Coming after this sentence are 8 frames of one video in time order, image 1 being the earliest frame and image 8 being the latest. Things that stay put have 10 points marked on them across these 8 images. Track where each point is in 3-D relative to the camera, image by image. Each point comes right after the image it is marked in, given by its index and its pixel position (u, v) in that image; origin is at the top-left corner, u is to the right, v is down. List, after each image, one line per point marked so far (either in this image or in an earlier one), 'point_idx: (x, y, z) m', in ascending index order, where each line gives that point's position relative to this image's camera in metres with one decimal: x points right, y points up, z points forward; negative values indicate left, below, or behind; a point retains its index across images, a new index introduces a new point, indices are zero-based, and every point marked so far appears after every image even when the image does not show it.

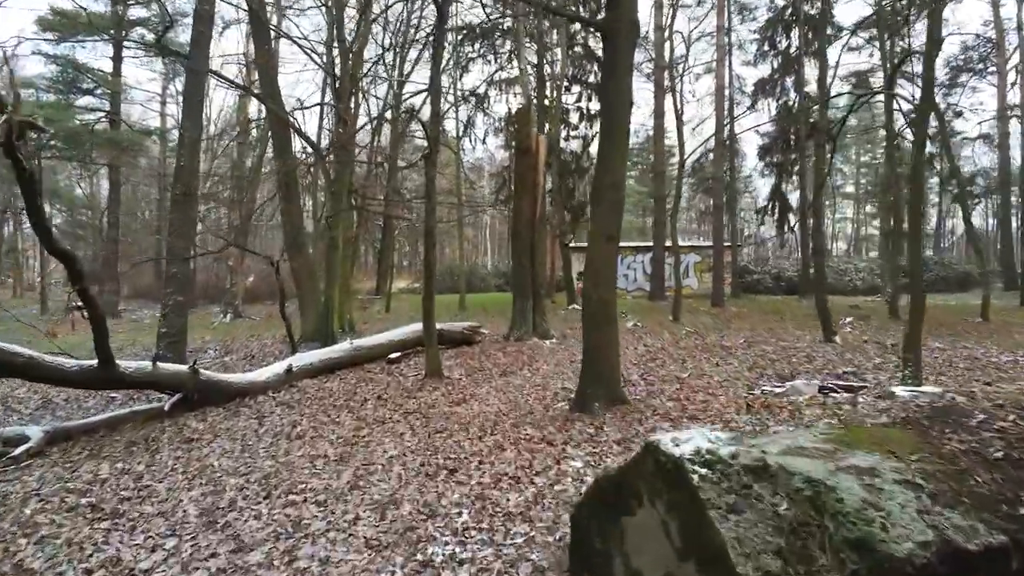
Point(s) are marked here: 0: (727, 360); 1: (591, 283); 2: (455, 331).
0: (+3.0, -1.0, +10.1) m
1: (+0.7, 0.0, +6.0) m
2: (-0.9, -0.7, +12.2) m
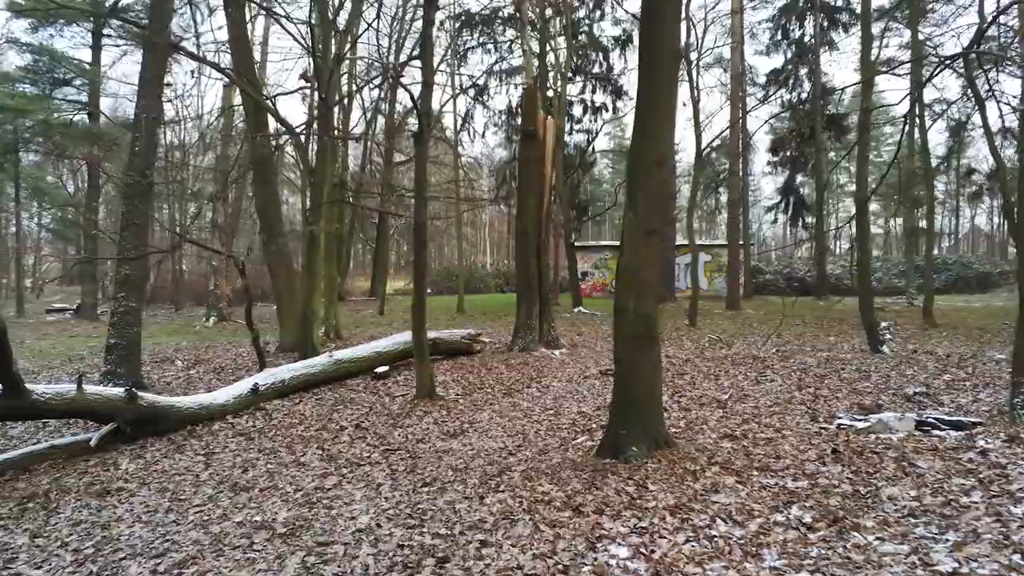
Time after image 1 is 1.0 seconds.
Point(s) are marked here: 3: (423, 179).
0: (+3.0, -1.0, +8.7) m
1: (+0.7, 0.0, +4.6) m
2: (-0.9, -0.8, +10.8) m
3: (-0.9, +1.1, +7.6) m
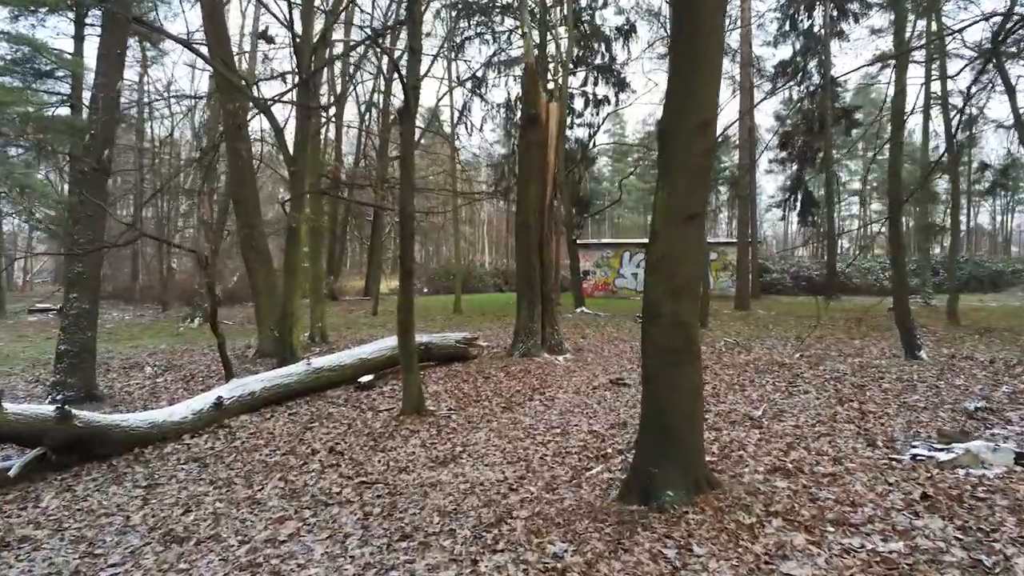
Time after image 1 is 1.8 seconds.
0: (+3.0, -1.0, +7.8) m
1: (+0.7, 0.0, +3.7) m
2: (-0.9, -0.8, +9.8) m
3: (-0.9, +1.1, +6.6) m
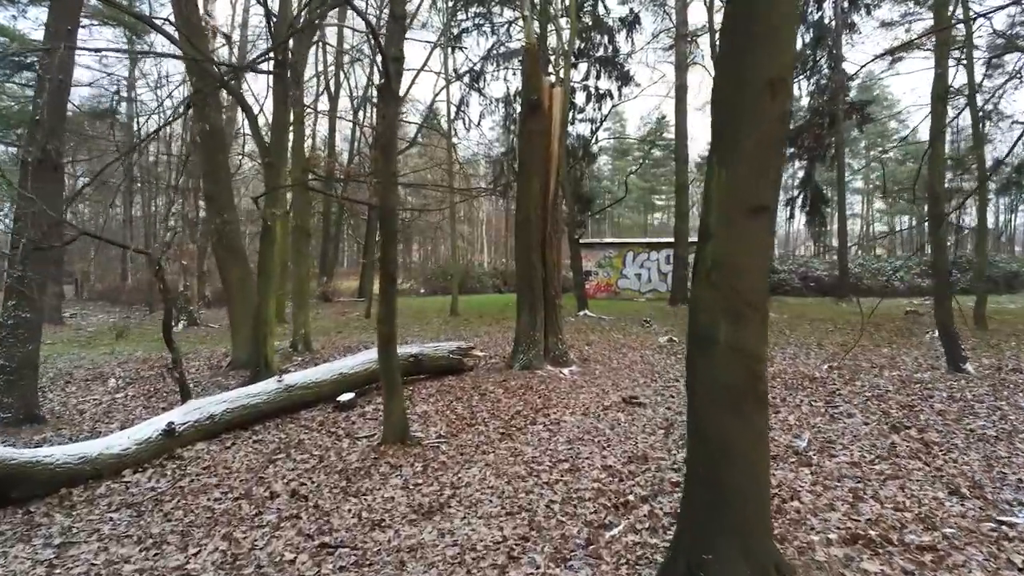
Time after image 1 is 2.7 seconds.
0: (+3.0, -1.1, +6.8) m
1: (+0.7, -0.1, +2.7) m
2: (-0.9, -0.8, +8.8) m
3: (-0.9, +1.0, +5.6) m
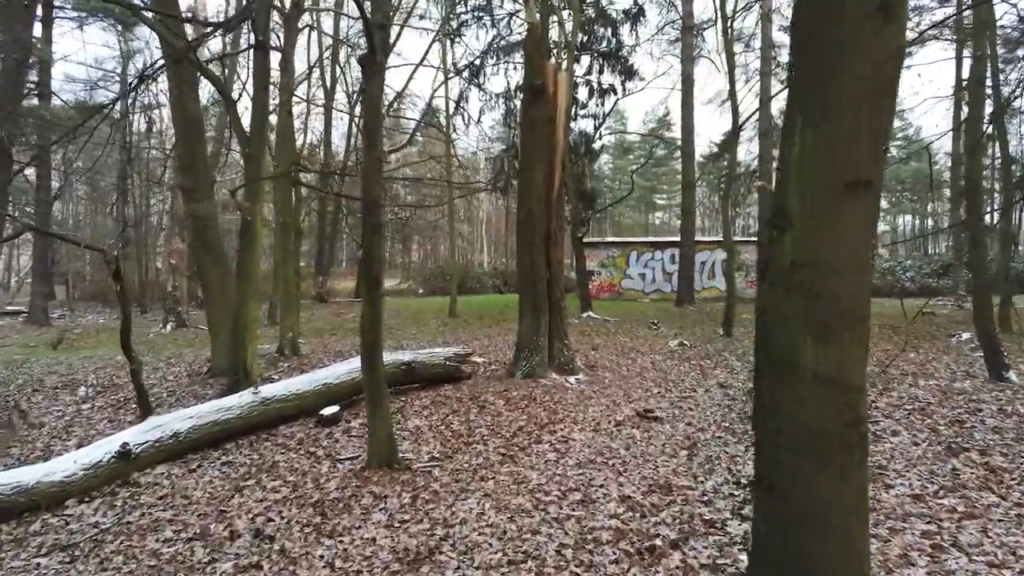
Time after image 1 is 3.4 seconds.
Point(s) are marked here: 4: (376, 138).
0: (+3.0, -1.1, +6.1) m
1: (+0.7, -0.1, +1.9) m
2: (-0.9, -0.8, +8.1) m
3: (-0.9, +1.0, +4.9) m
4: (-0.9, +1.0, +4.9) m
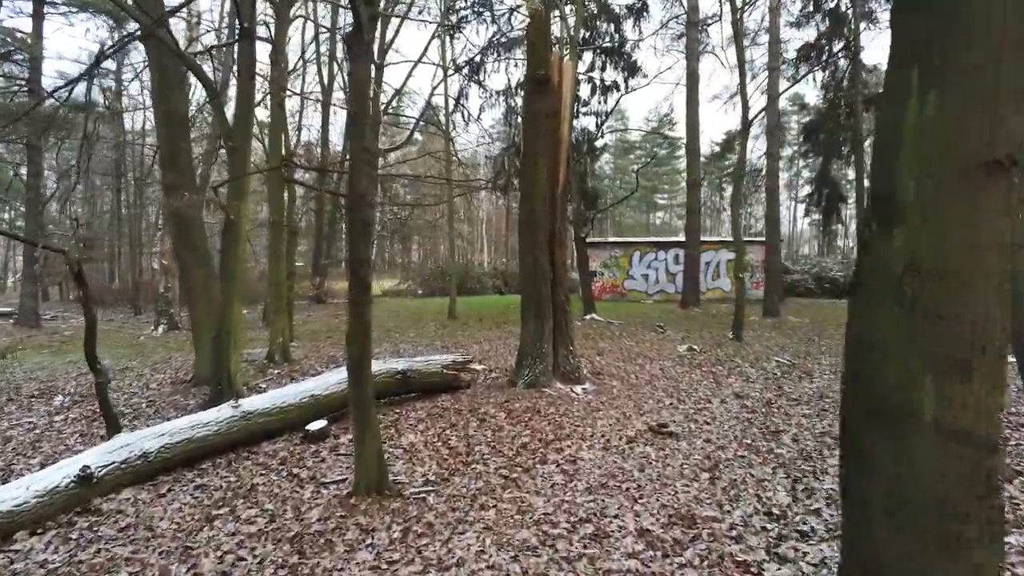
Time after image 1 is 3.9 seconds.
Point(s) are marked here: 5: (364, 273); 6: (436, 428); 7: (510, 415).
0: (+3.0, -1.1, +5.5) m
1: (+0.8, -0.1, +1.4) m
2: (-0.9, -0.9, +7.6) m
3: (-0.9, +1.0, +4.4) m
4: (-0.9, +1.0, +4.4) m
5: (-0.9, +0.1, +4.4) m
6: (-0.7, -1.2, +6.4) m
7: (0.0, -1.1, +6.8) m
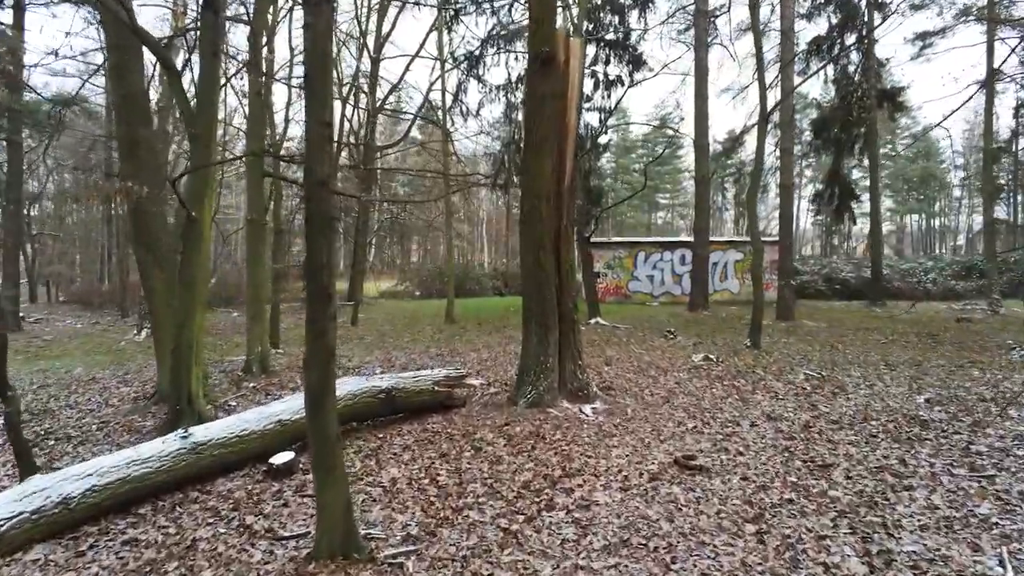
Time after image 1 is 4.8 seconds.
0: (+3.1, -1.2, +4.6) m
1: (+0.8, -0.2, +0.5) m
2: (-0.9, -0.9, +6.7) m
3: (-0.9, +0.9, +3.5) m
4: (-0.9, +0.9, +3.5) m
5: (-0.9, 0.0, +3.5) m
6: (-0.7, -1.3, +5.5) m
7: (0.0, -1.2, +5.8) m
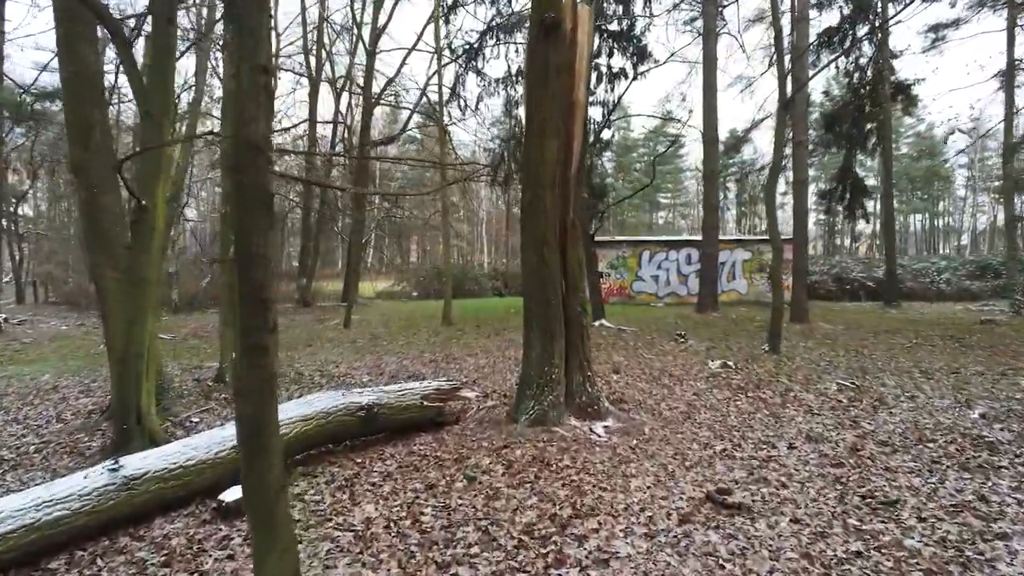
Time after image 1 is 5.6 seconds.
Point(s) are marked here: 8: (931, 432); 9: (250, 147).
0: (+3.0, -1.2, +3.7) m
1: (+0.8, -0.2, -0.4) m
2: (-0.9, -0.9, +5.8) m
3: (-0.9, +0.9, +2.6) m
4: (-0.9, +0.9, +2.6) m
5: (-0.9, 0.0, +2.6) m
6: (-0.7, -1.3, +4.6) m
7: (0.0, -1.2, +5.0) m
8: (+3.4, -1.1, +6.0) m
9: (-0.9, +0.5, +2.6) m
